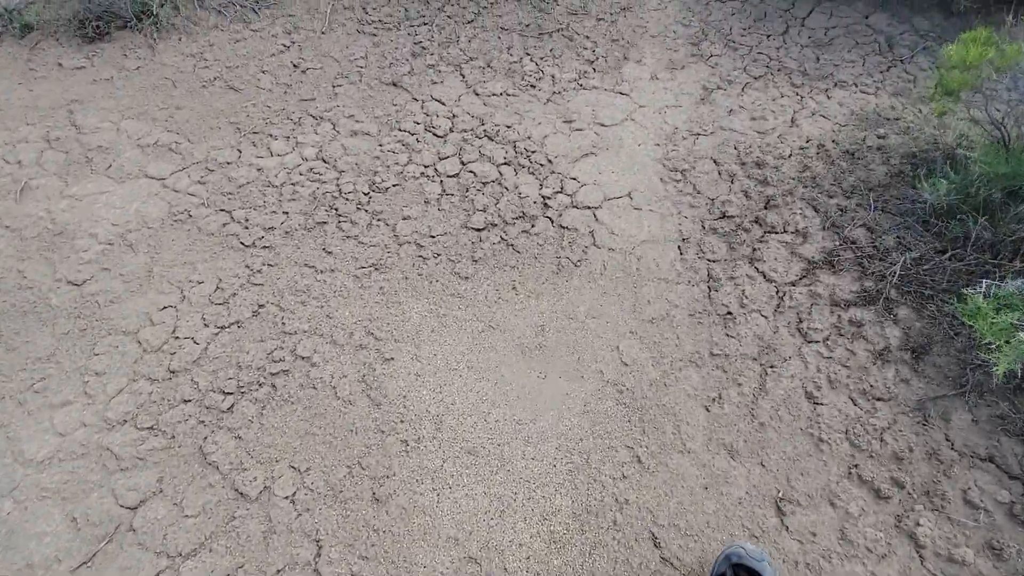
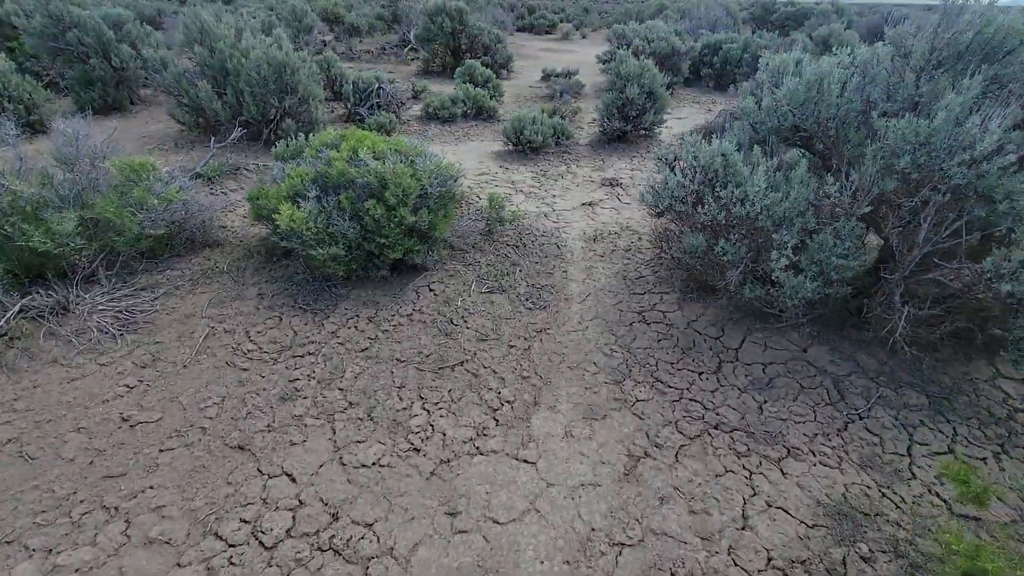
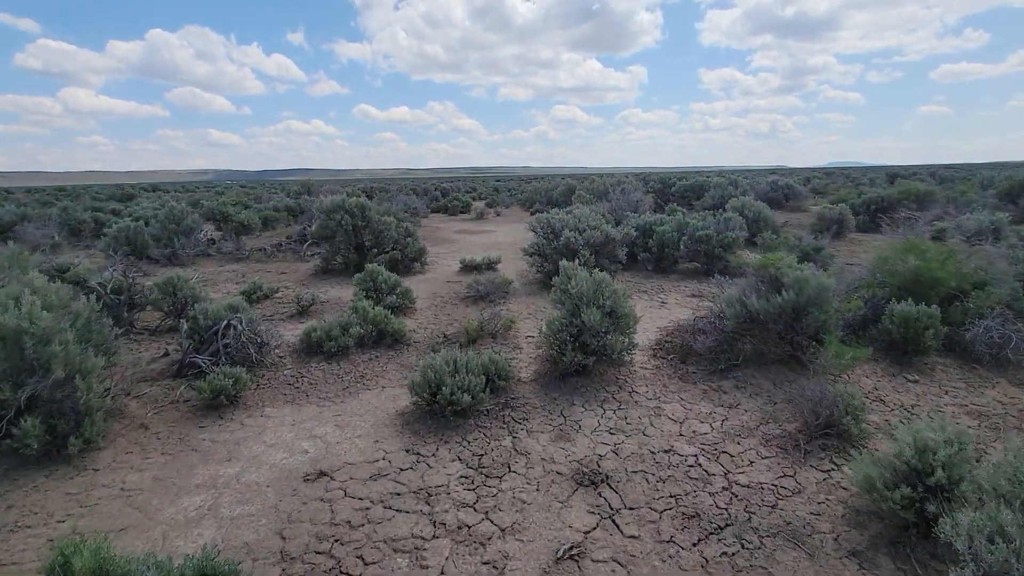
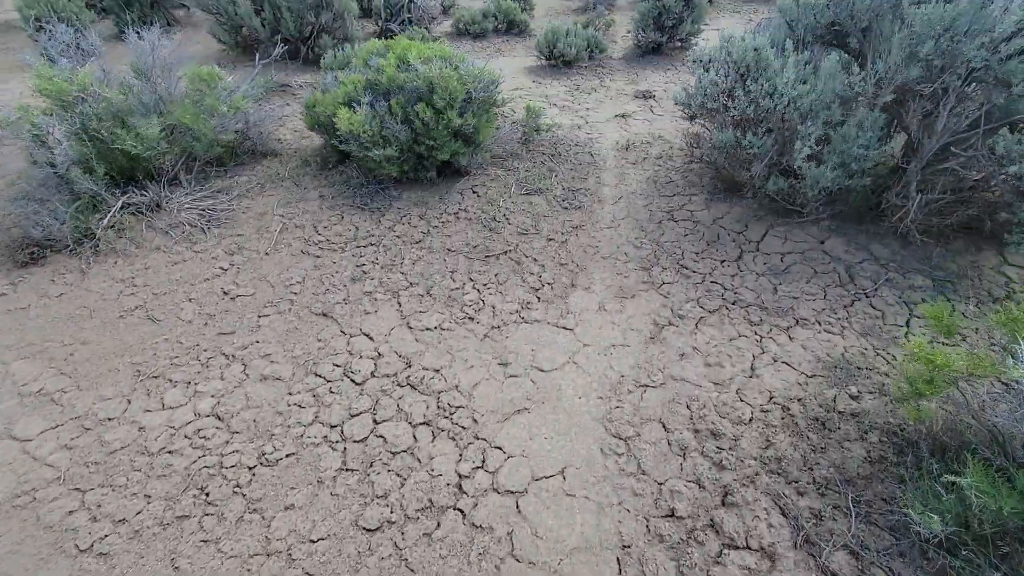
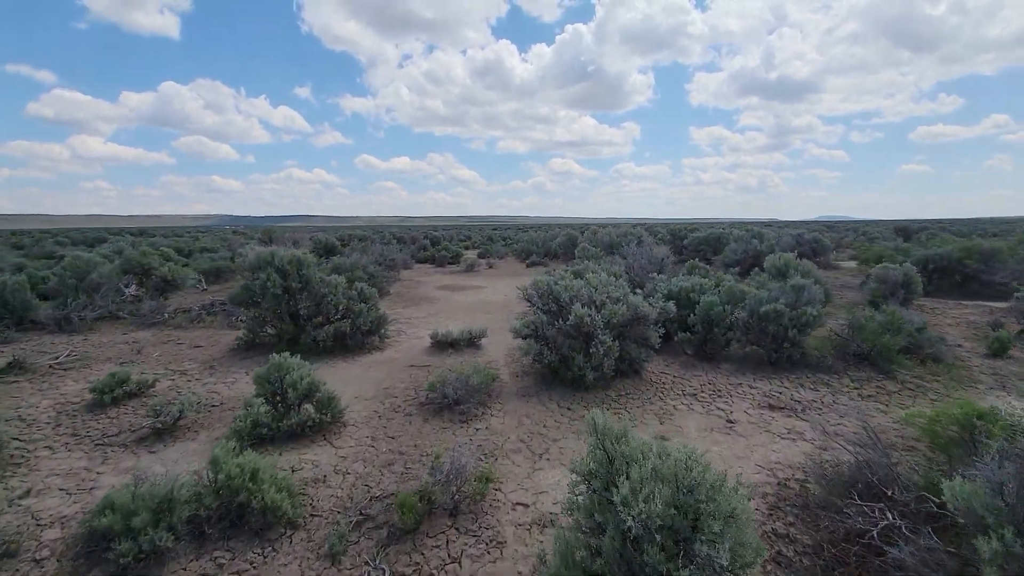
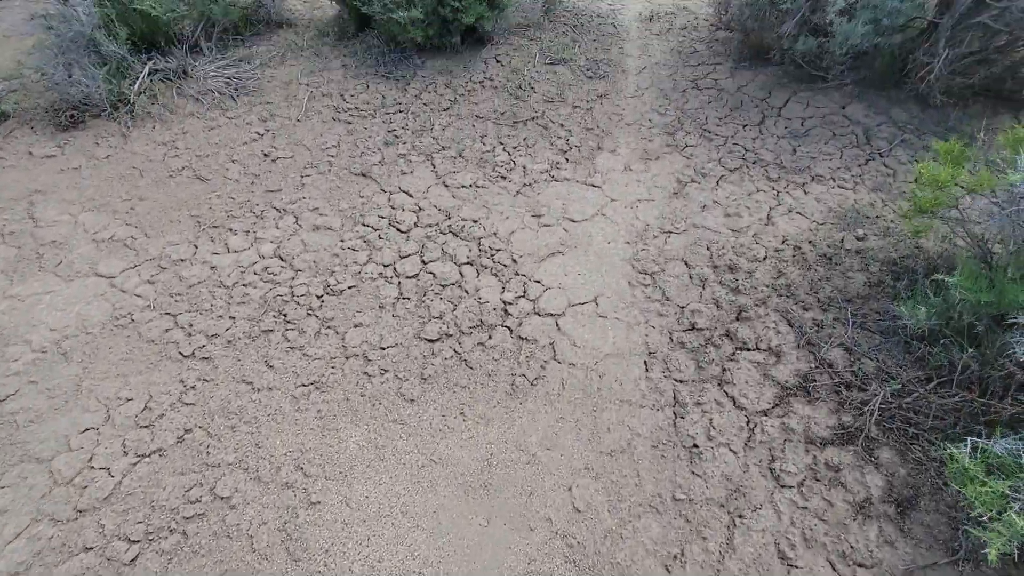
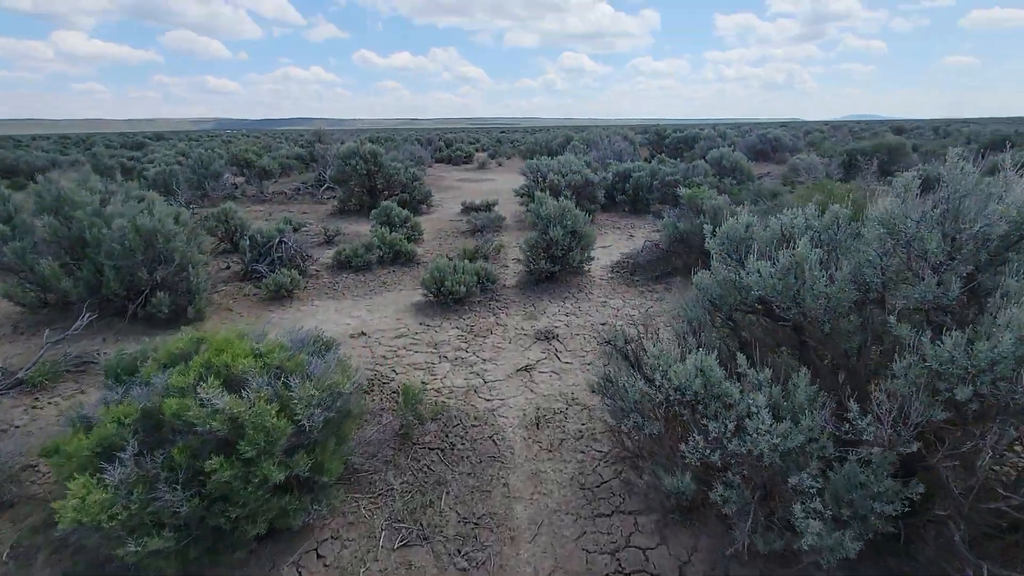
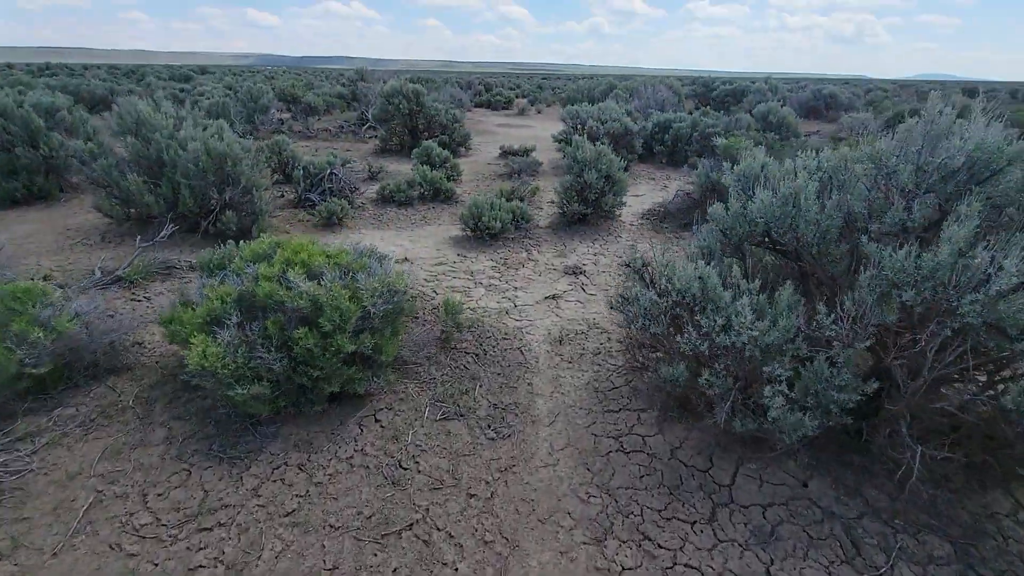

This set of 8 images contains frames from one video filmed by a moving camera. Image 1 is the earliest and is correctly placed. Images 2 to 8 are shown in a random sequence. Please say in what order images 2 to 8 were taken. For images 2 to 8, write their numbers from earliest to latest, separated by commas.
6, 4, 2, 8, 7, 3, 5
